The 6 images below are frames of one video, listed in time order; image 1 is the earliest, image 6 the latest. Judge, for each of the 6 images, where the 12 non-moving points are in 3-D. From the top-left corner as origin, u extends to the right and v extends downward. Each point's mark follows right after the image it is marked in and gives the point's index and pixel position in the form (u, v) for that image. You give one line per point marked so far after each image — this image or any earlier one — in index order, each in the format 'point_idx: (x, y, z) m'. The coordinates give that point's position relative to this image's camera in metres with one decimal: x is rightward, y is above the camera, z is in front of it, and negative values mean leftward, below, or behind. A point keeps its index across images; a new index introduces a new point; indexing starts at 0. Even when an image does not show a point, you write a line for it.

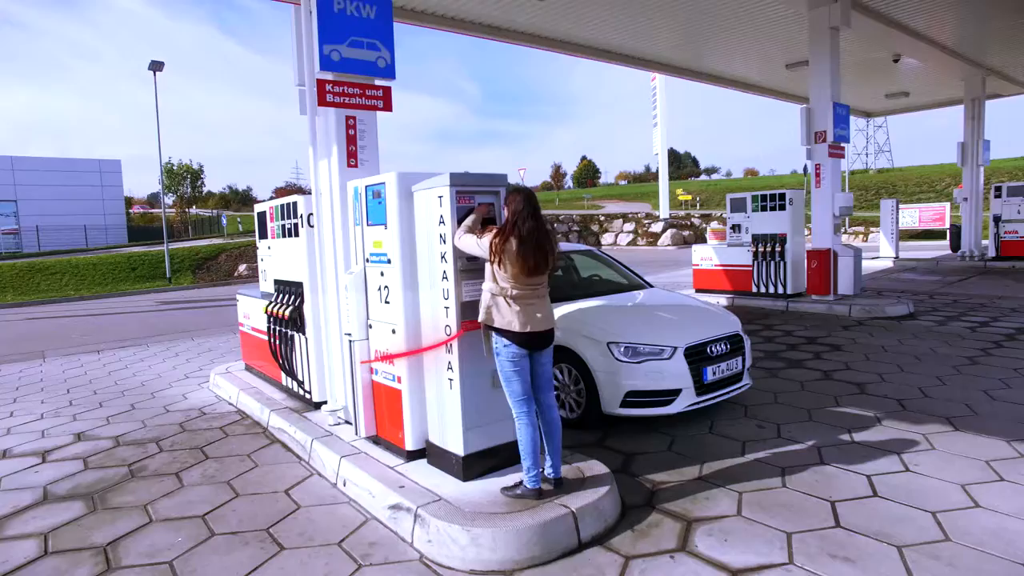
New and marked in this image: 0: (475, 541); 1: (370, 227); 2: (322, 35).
0: (-0.2, -1.2, +2.6) m
1: (-0.9, +0.4, +3.5) m
2: (-1.3, +1.7, +3.8) m
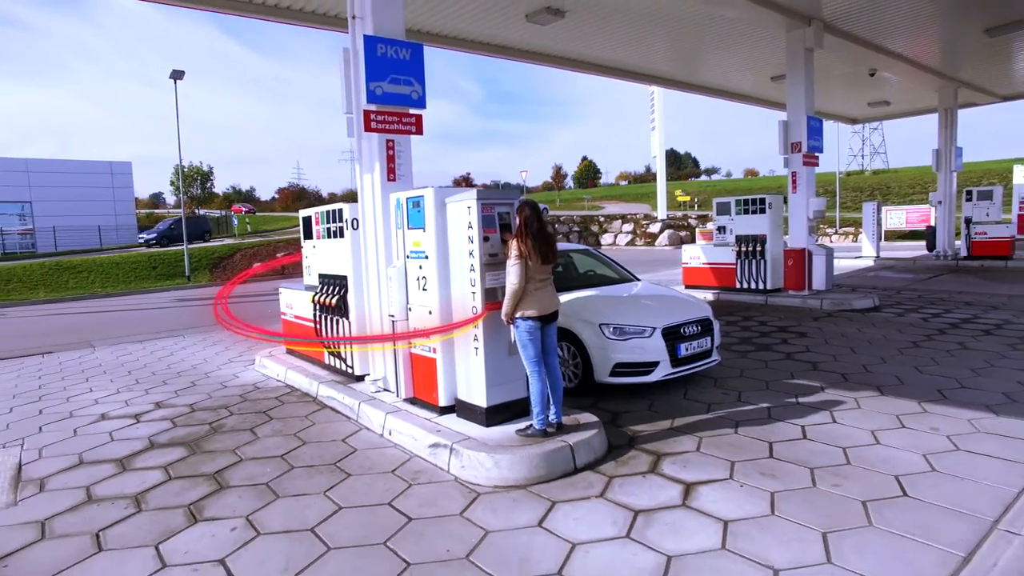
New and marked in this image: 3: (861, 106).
0: (-0.1, -1.1, +3.5) m
1: (-0.8, +0.4, +4.4) m
2: (-1.2, +1.8, +4.7) m
3: (+10.1, +5.2, +16.1) m
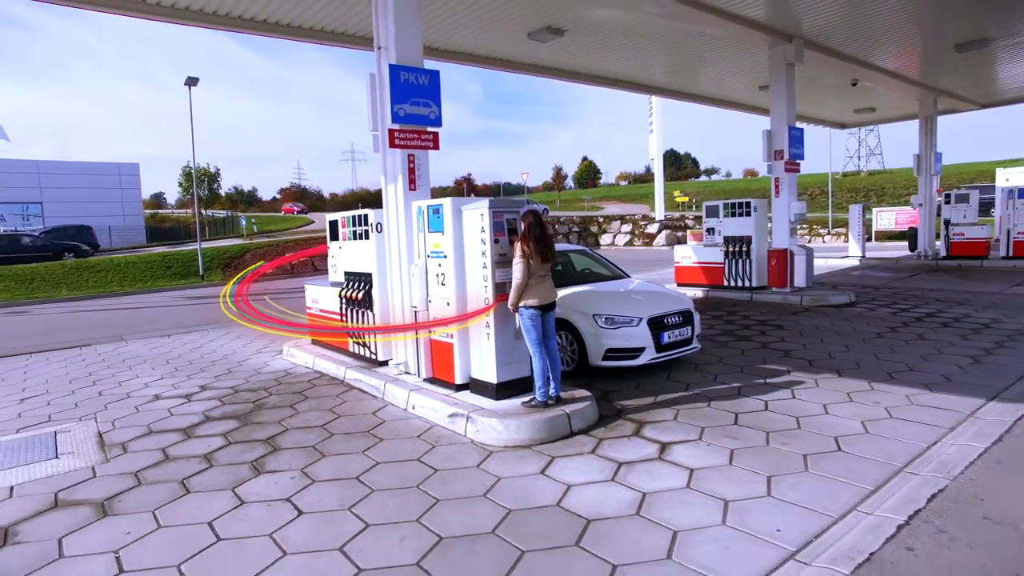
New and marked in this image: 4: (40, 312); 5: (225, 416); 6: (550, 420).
0: (0.0, -1.0, +4.2) m
1: (-0.7, +0.5, +5.1) m
2: (-1.1, +1.8, +5.4) m
3: (+10.1, +5.3, +16.8) m
4: (-12.2, -0.6, +14.4) m
5: (-2.7, -1.2, +5.2) m
6: (+0.3, -1.0, +4.2) m
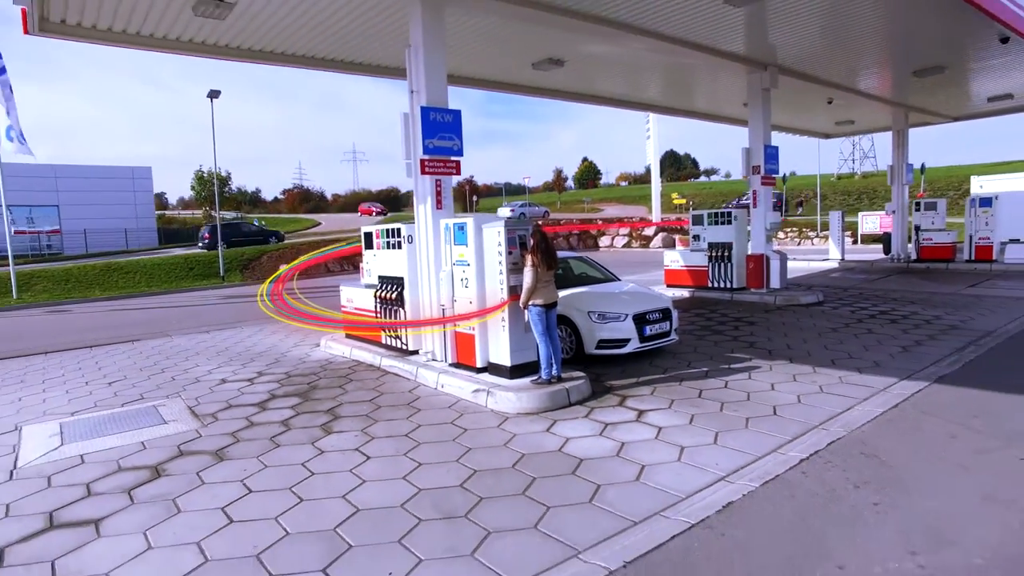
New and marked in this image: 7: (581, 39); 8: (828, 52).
0: (+0.1, -1.1, +5.4) m
1: (-0.6, +0.5, +6.3) m
2: (-1.0, +1.8, +6.6) m
3: (+10.2, +5.3, +17.9) m
4: (-12.0, -0.6, +15.6) m
5: (-2.6, -1.2, +6.4) m
6: (+0.4, -1.0, +5.4) m
7: (+1.1, +4.1, +9.2) m
8: (+6.2, +4.6, +10.9) m
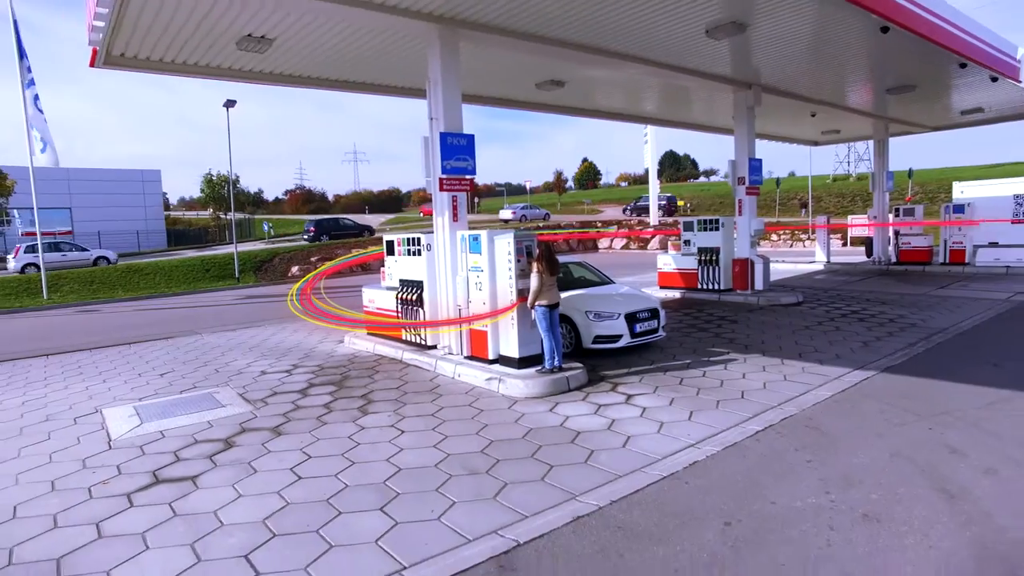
0: (+0.2, -1.1, +6.3) m
1: (-0.5, +0.4, +7.2) m
2: (-0.9, +1.8, +7.5) m
3: (+10.3, +5.2, +18.9) m
4: (-11.9, -0.7, +16.5) m
5: (-2.5, -1.3, +7.4) m
6: (+0.5, -1.1, +6.4) m
7: (+1.2, +4.0, +10.1) m
8: (+6.3, +4.6, +11.9) m
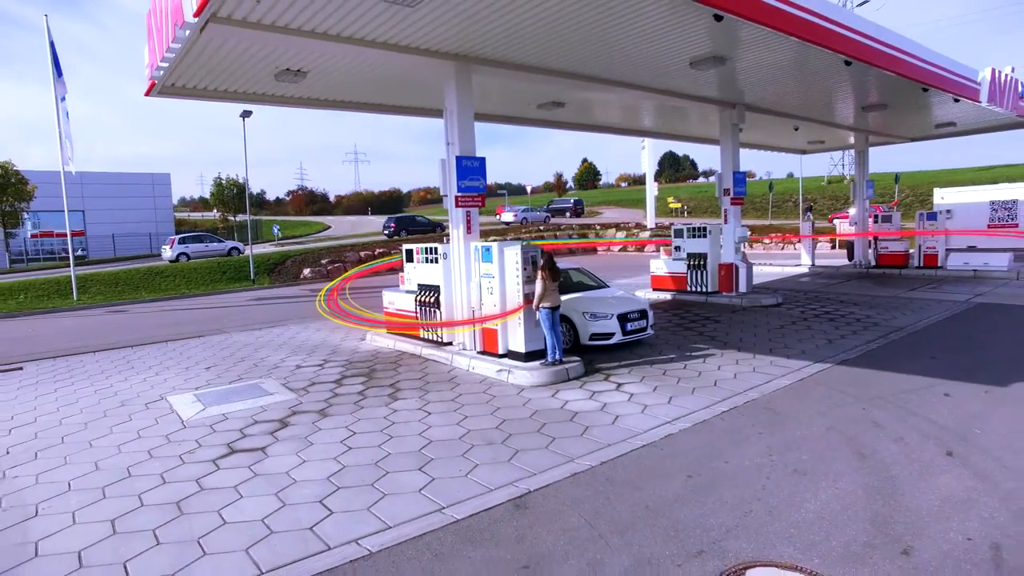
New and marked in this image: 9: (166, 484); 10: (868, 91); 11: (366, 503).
0: (+0.3, -1.2, +7.4) m
1: (-0.4, +0.4, +8.3) m
2: (-0.8, +1.7, +8.6) m
3: (+10.4, +5.2, +19.9) m
4: (-11.8, -0.7, +17.6) m
5: (-2.4, -1.3, +8.4) m
6: (+0.6, -1.1, +7.4) m
7: (+1.3, +4.0, +11.2) m
8: (+6.4, +4.5, +13.0) m
9: (-3.1, -1.7, +5.0) m
10: (+8.3, +4.6, +12.9) m
11: (-1.2, -1.8, +4.6) m
